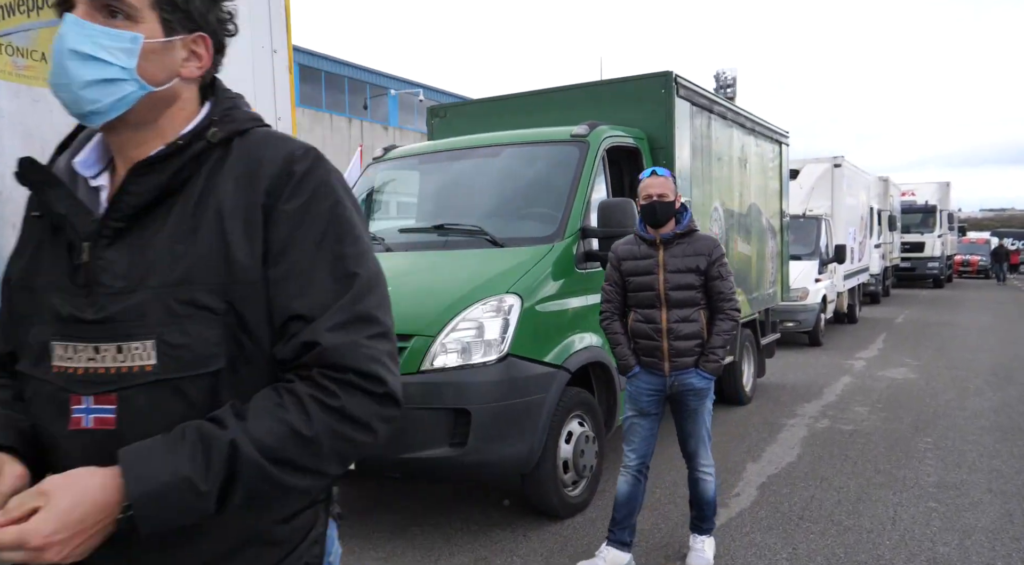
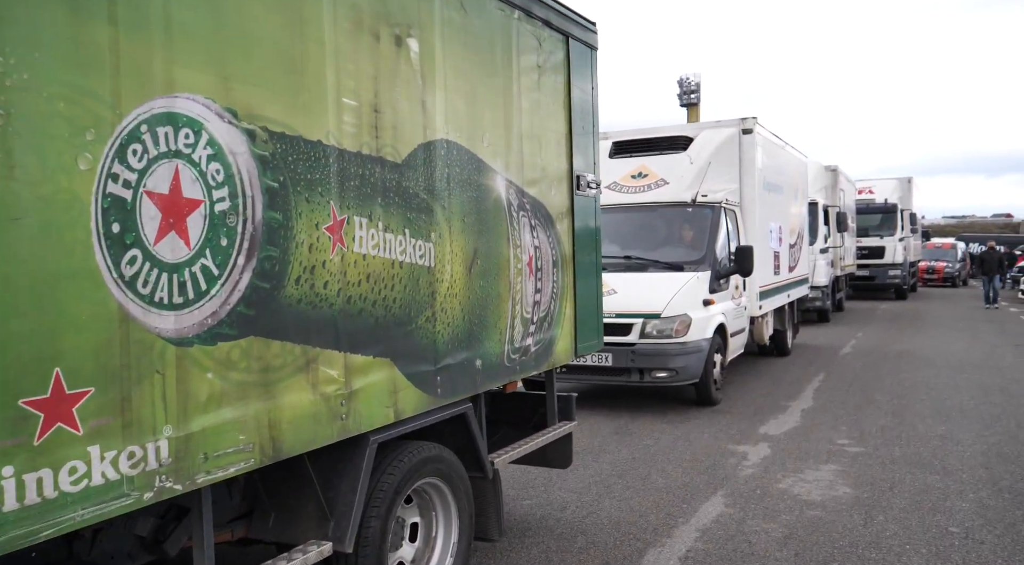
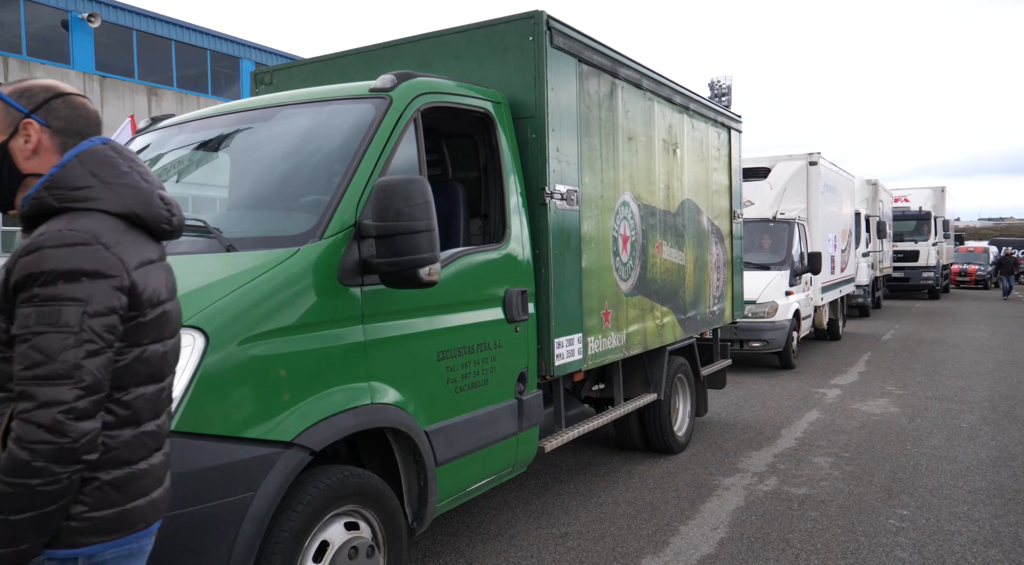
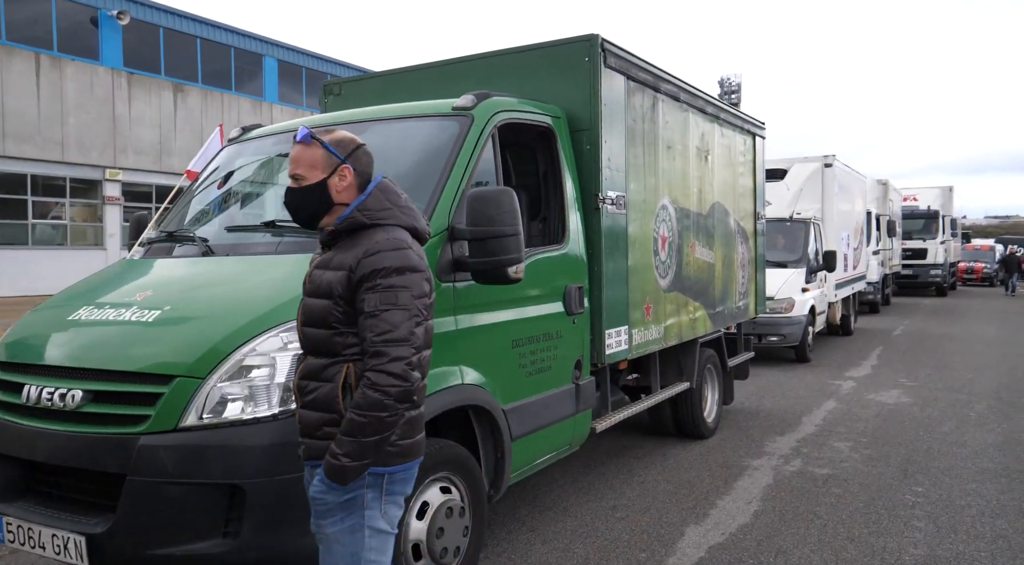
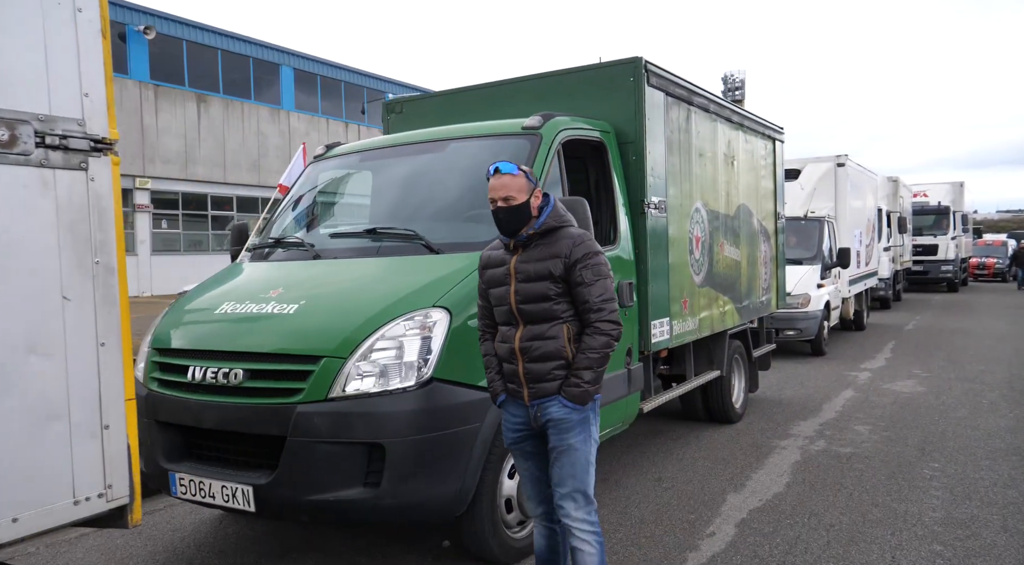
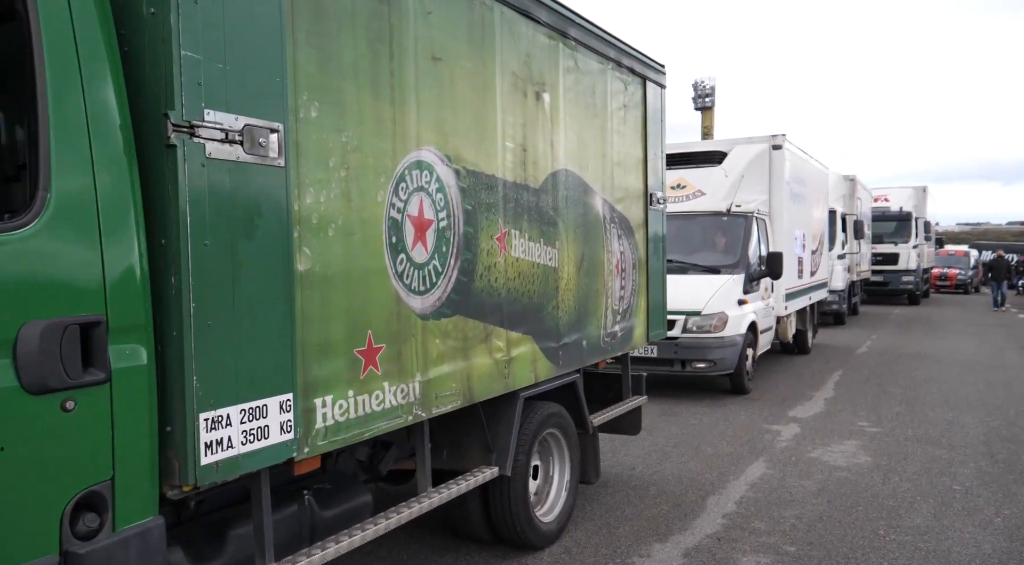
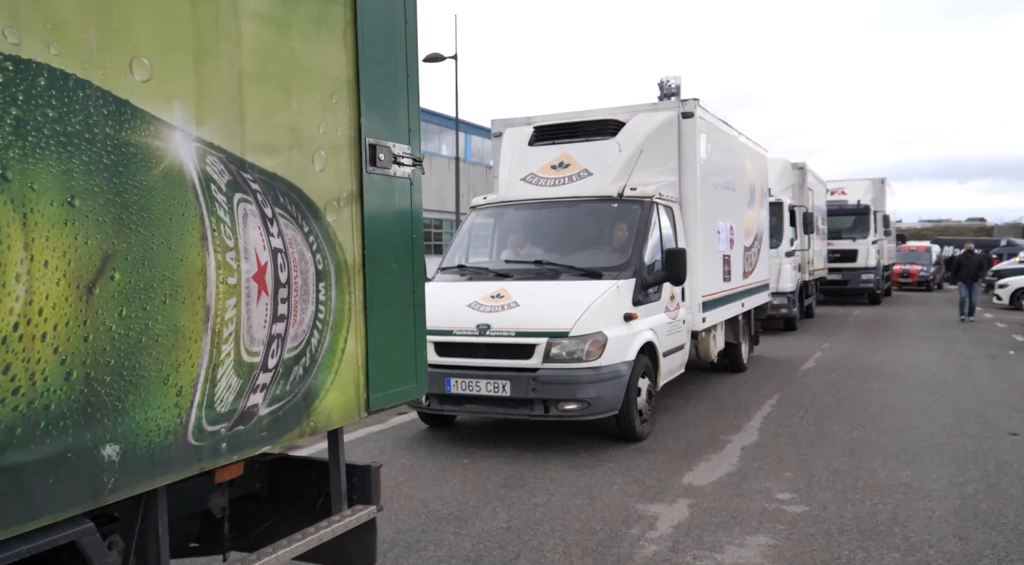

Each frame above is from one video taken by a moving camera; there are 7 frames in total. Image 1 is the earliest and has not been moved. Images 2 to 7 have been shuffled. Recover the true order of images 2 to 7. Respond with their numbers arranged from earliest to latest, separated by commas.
5, 4, 3, 6, 2, 7
